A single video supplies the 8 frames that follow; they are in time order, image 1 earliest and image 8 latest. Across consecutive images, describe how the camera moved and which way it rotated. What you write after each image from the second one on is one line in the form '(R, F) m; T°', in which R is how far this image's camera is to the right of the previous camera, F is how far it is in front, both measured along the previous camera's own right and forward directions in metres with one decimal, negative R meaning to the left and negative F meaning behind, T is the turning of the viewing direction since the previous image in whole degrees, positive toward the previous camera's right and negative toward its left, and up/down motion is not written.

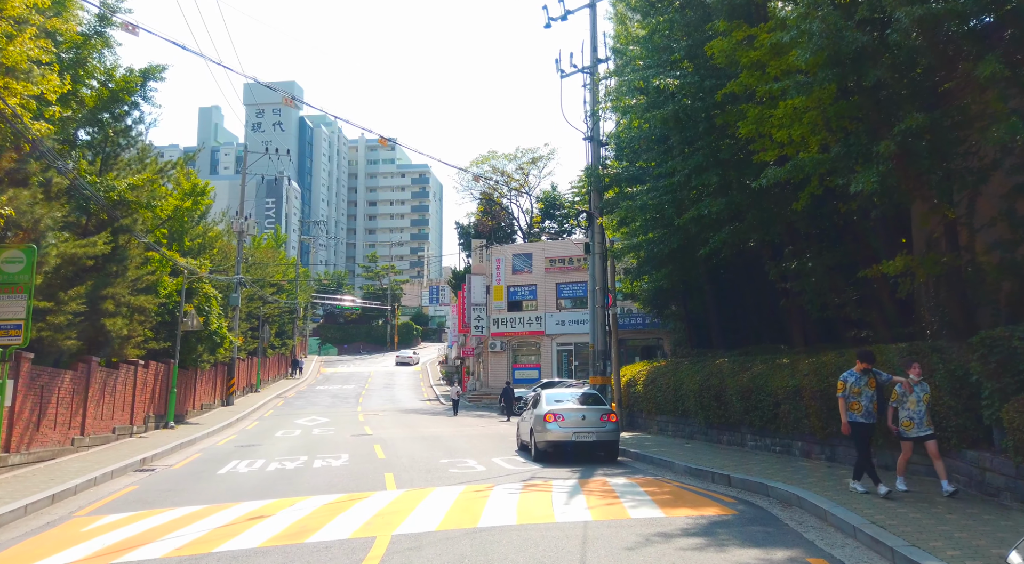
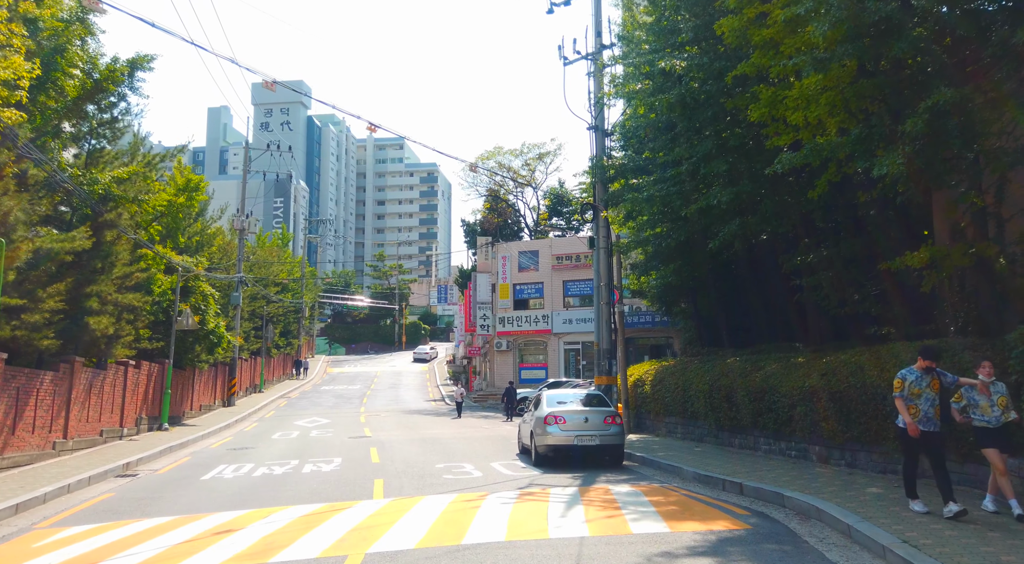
(+0.2, +0.8) m; -1°
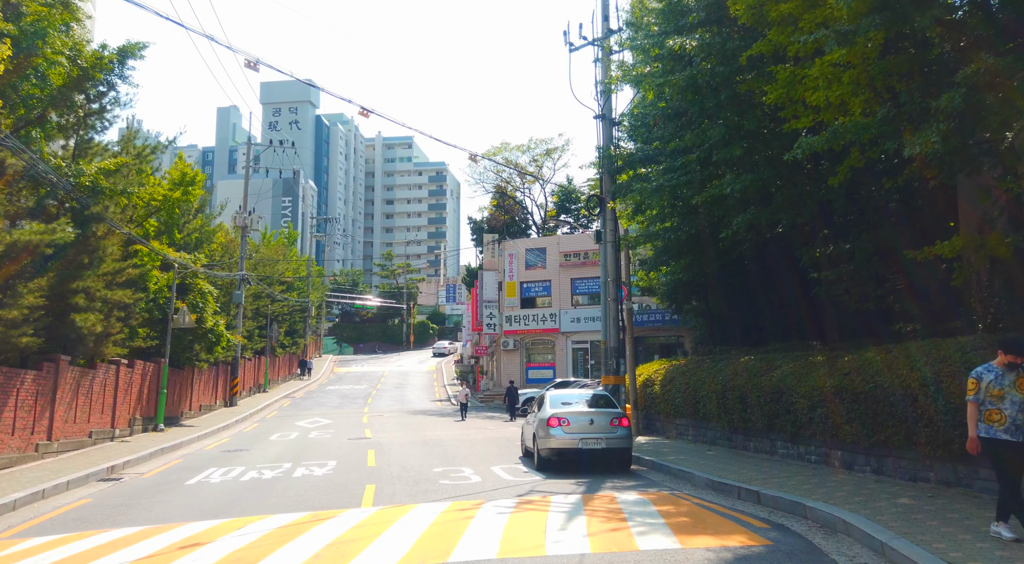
(+0.2, +0.8) m; -1°
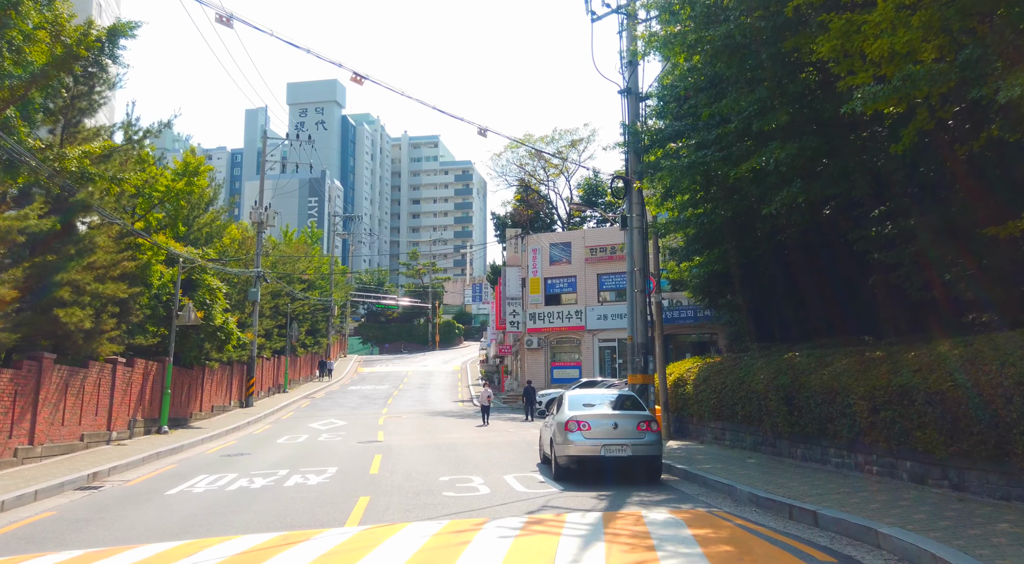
(+0.2, +1.5) m; -2°
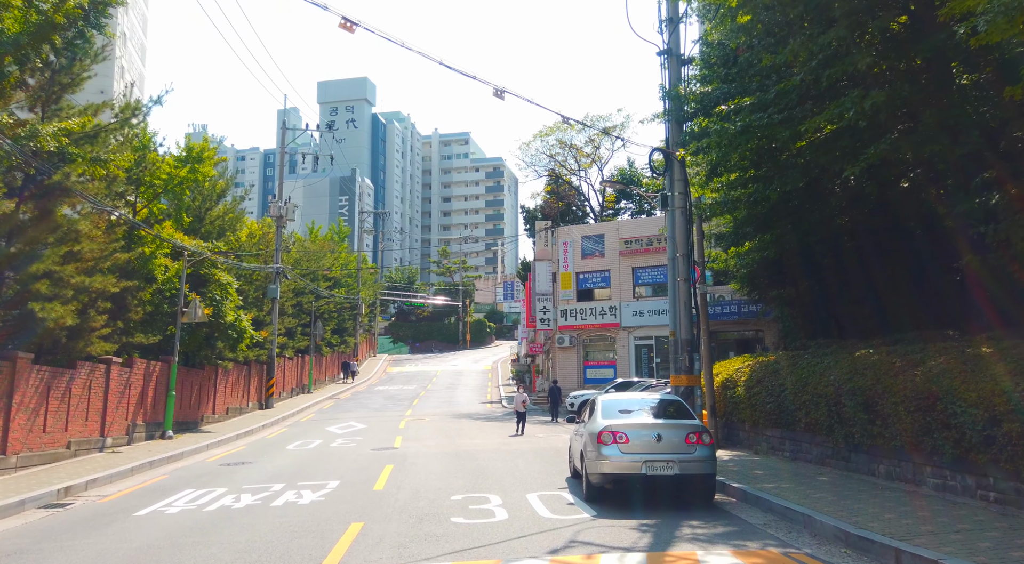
(+0.2, +1.9) m; -3°
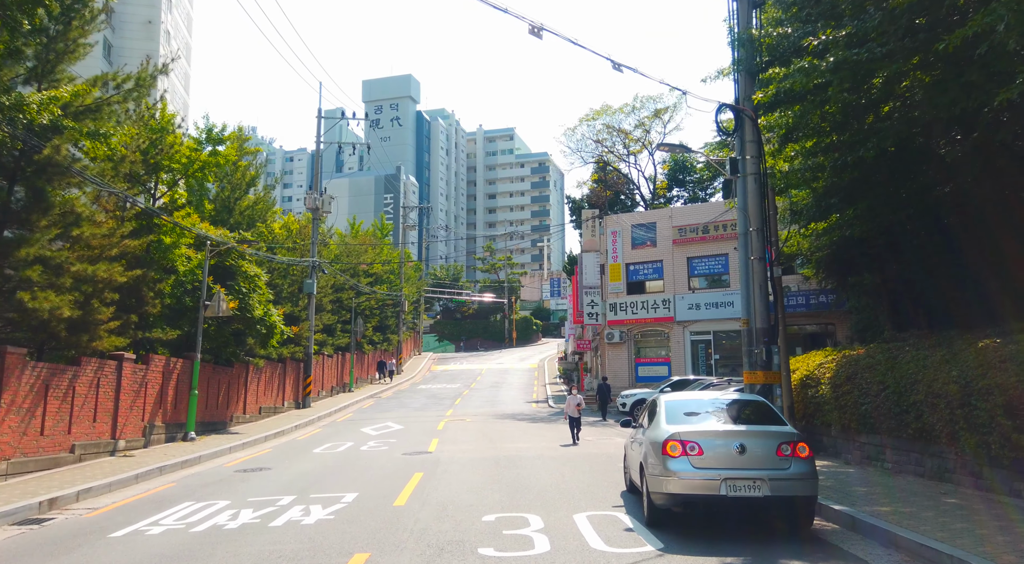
(+0.1, +1.9) m; -4°
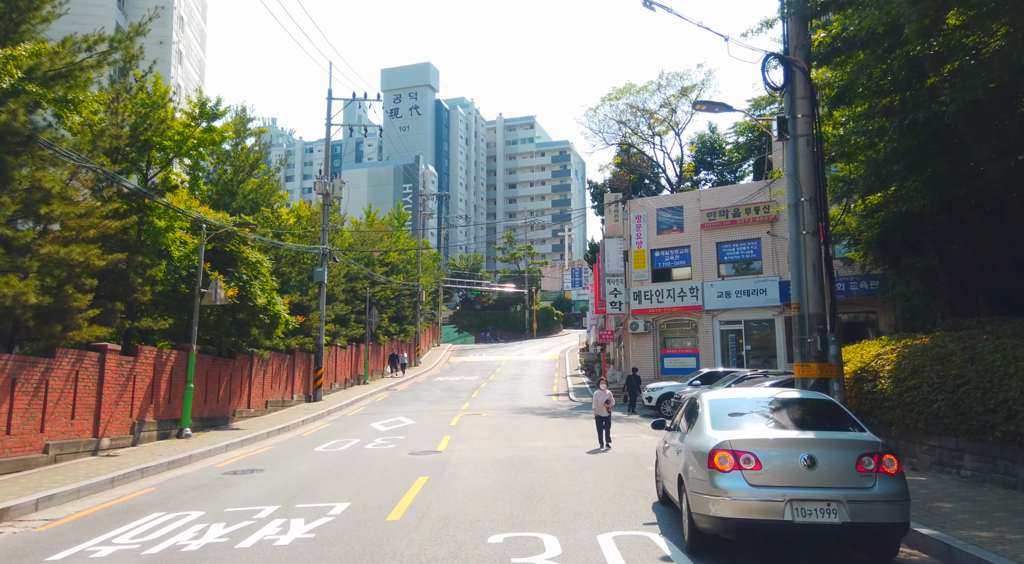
(+0.1, +1.5) m; -2°
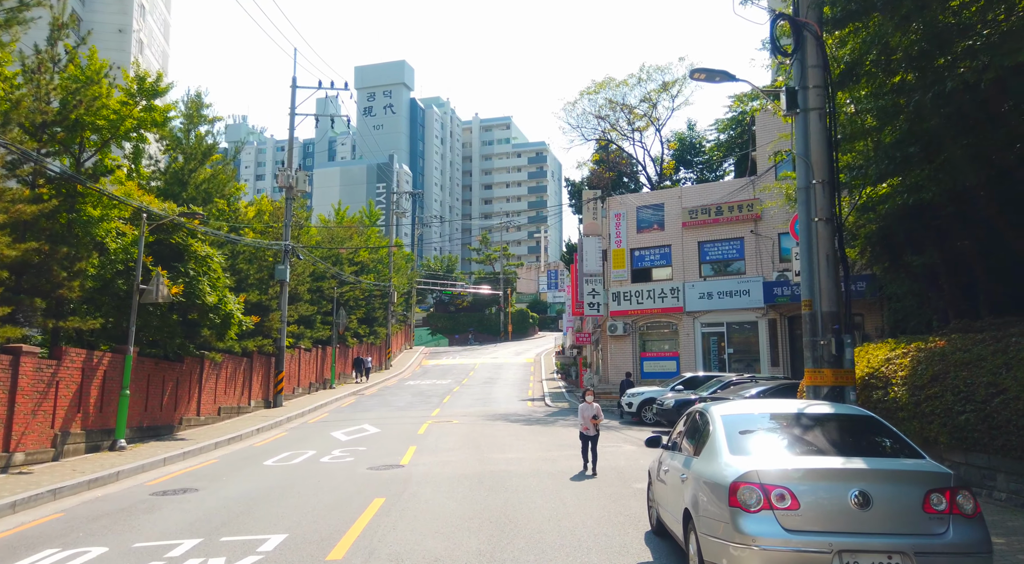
(+0.1, +1.5) m; +2°
